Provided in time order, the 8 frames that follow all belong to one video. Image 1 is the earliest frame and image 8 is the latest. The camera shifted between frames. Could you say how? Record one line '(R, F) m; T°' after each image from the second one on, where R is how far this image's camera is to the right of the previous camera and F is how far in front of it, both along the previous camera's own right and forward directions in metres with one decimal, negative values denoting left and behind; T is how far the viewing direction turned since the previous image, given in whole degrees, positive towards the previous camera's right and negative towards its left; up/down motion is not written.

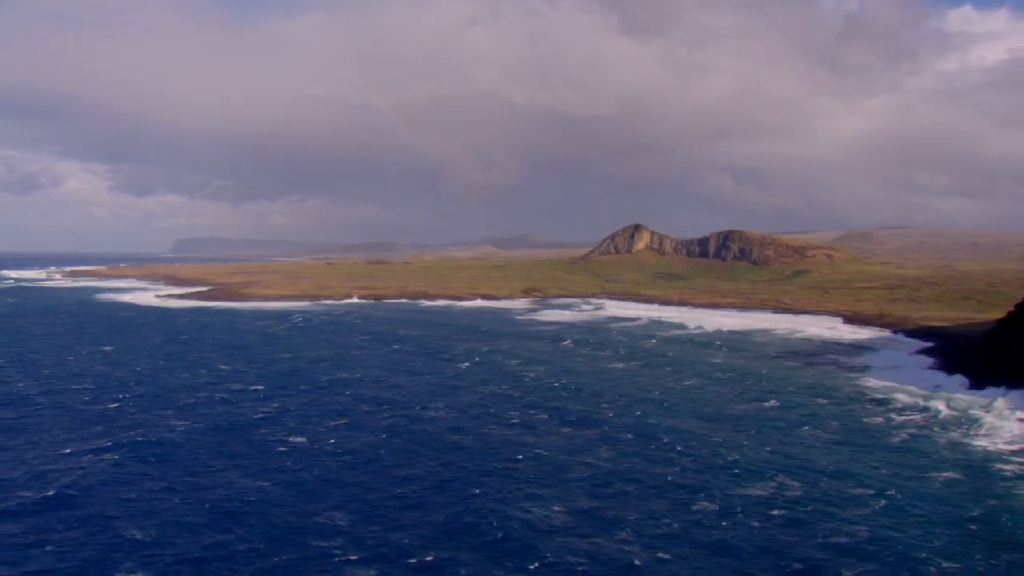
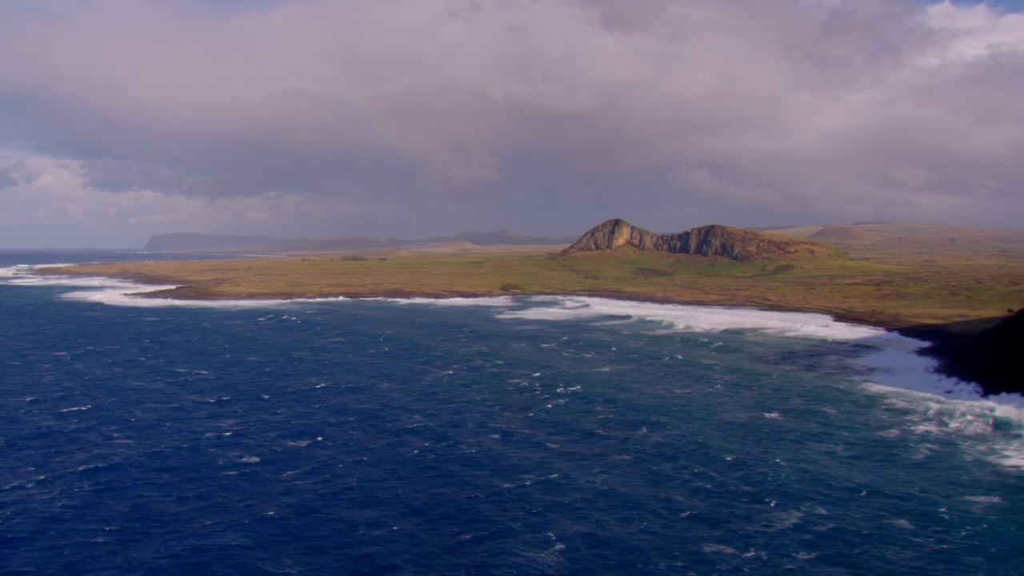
(-0.3, +3.3) m; +2°
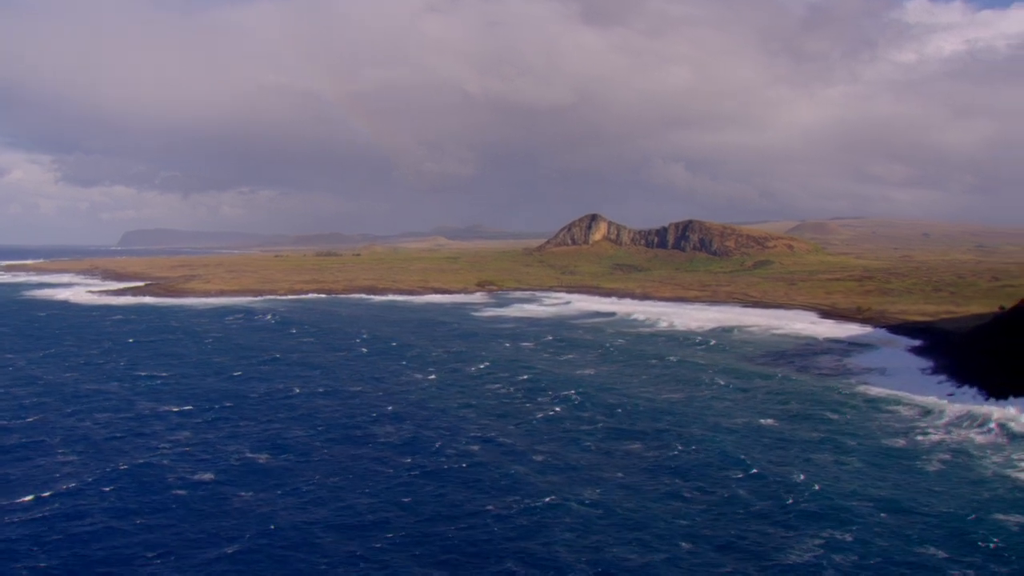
(-0.3, +2.6) m; +2°
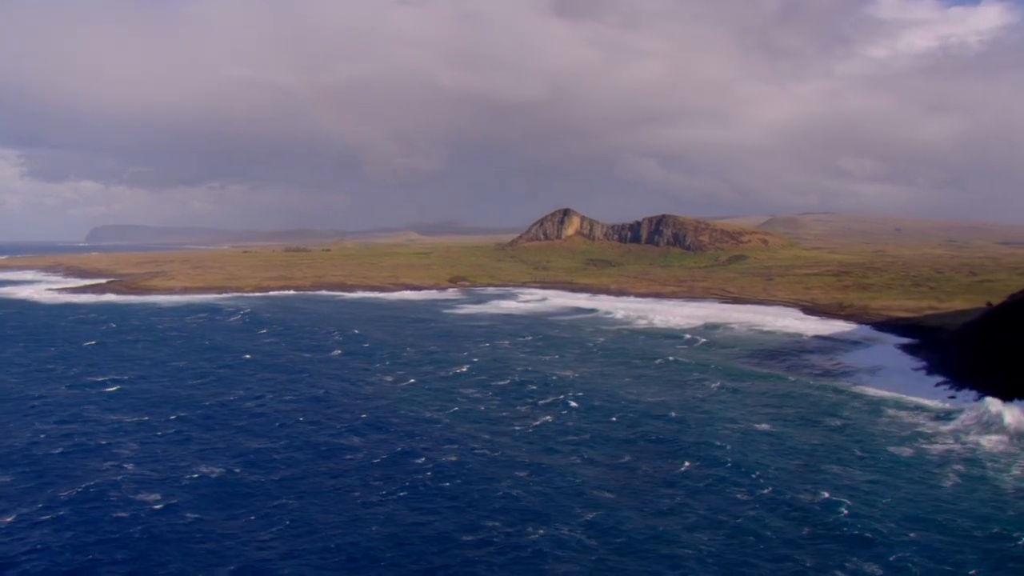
(-0.4, +2.7) m; +2°
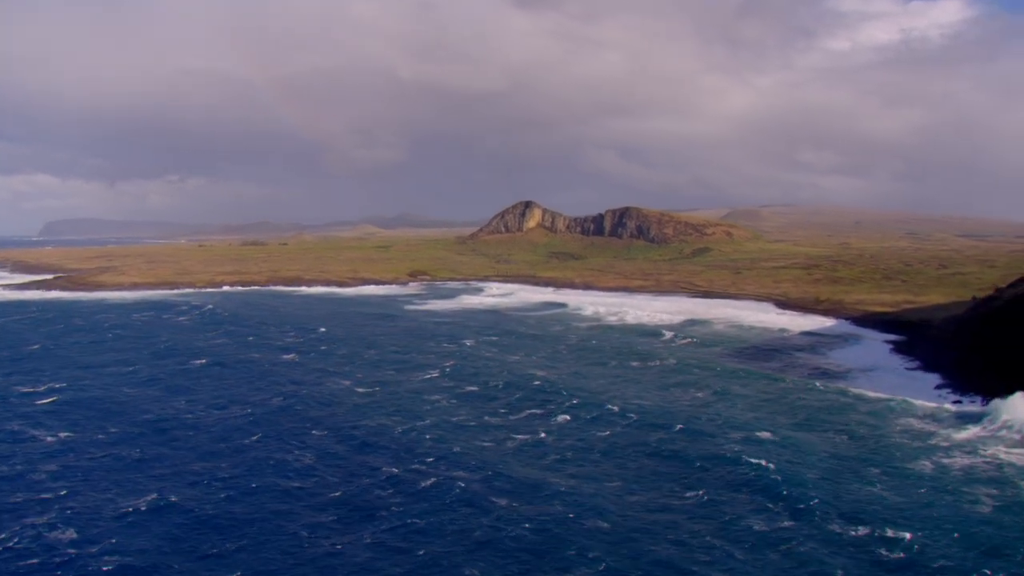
(-0.7, +3.6) m; +3°
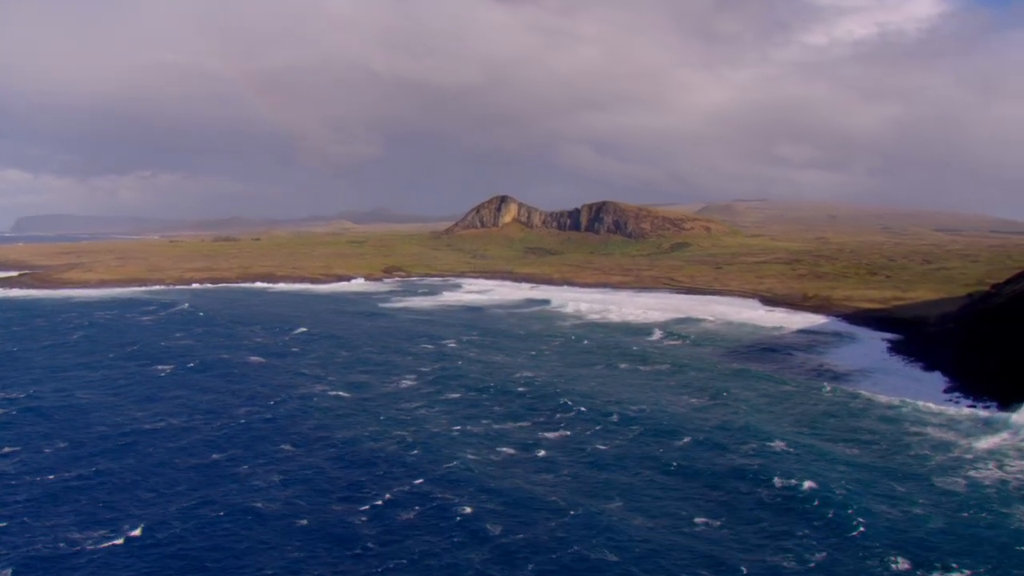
(-0.7, +2.5) m; +2°
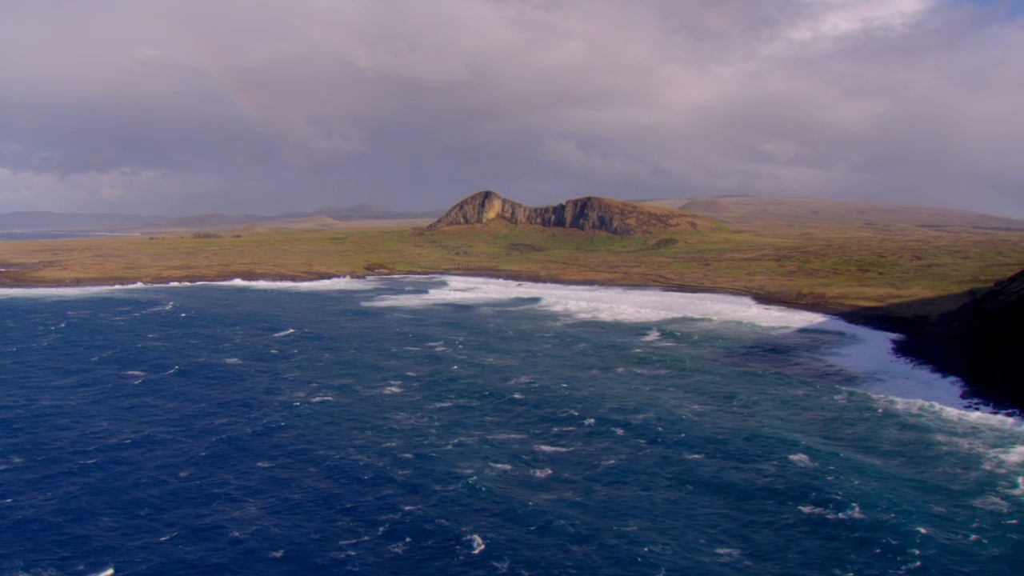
(-0.7, +1.9) m; +1°
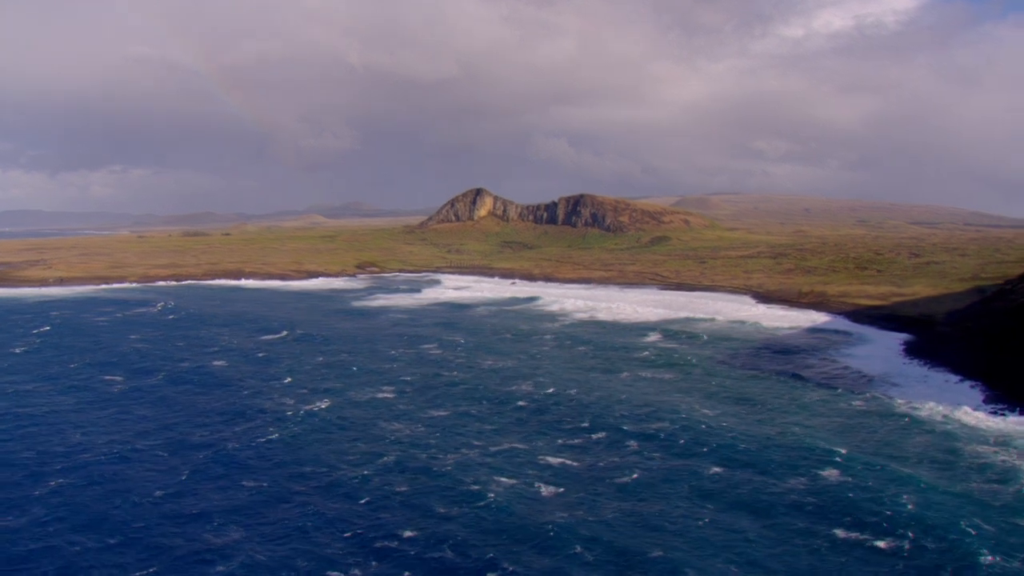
(-0.8, +1.0) m; +1°
